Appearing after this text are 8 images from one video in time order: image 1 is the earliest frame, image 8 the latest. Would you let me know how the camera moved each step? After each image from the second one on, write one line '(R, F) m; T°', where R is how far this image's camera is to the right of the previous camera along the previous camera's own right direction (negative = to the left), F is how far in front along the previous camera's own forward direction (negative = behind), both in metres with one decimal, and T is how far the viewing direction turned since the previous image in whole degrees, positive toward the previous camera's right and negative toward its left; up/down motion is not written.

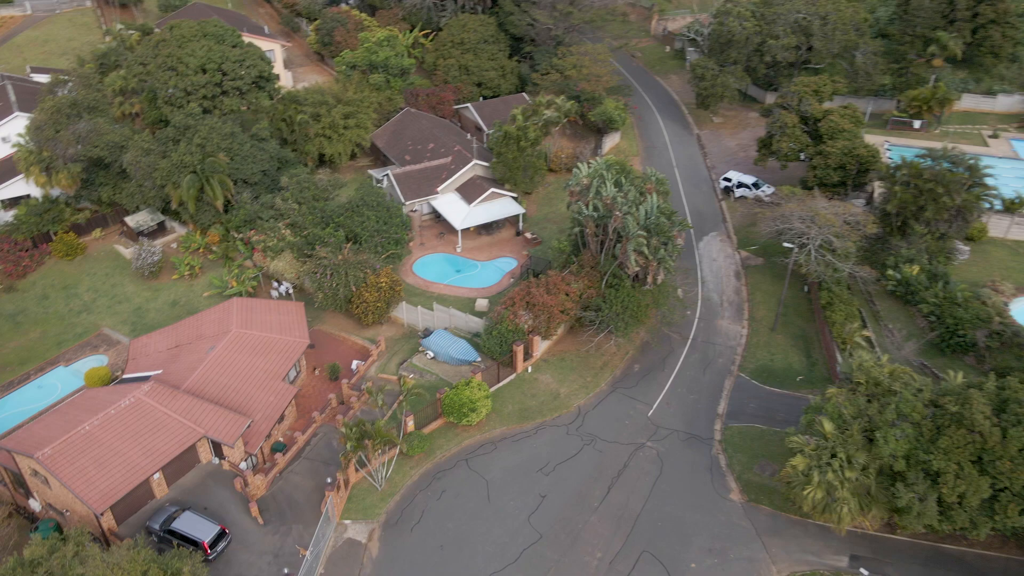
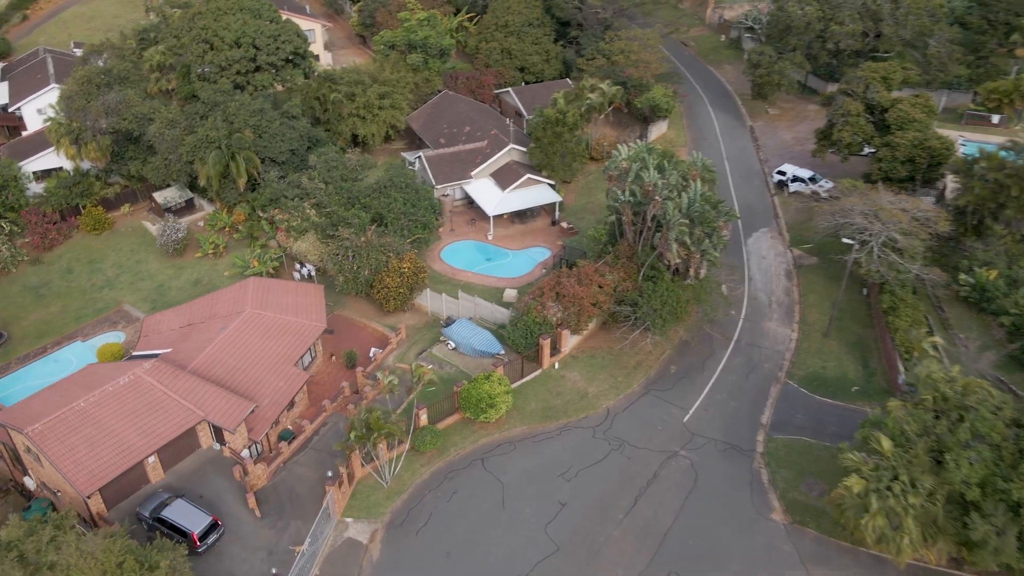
(+0.7, +2.6) m; -3°
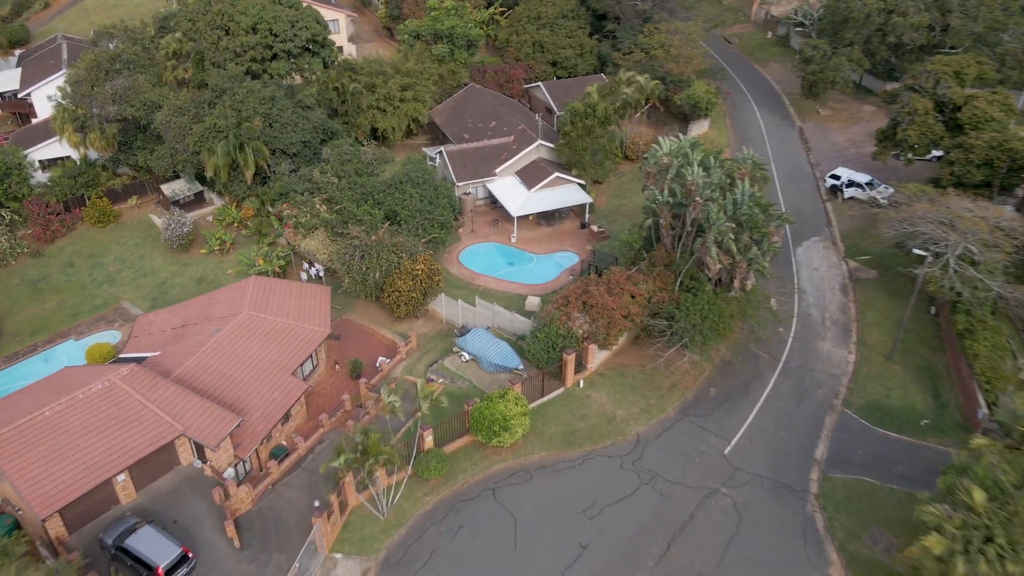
(+0.3, +3.6) m; -2°
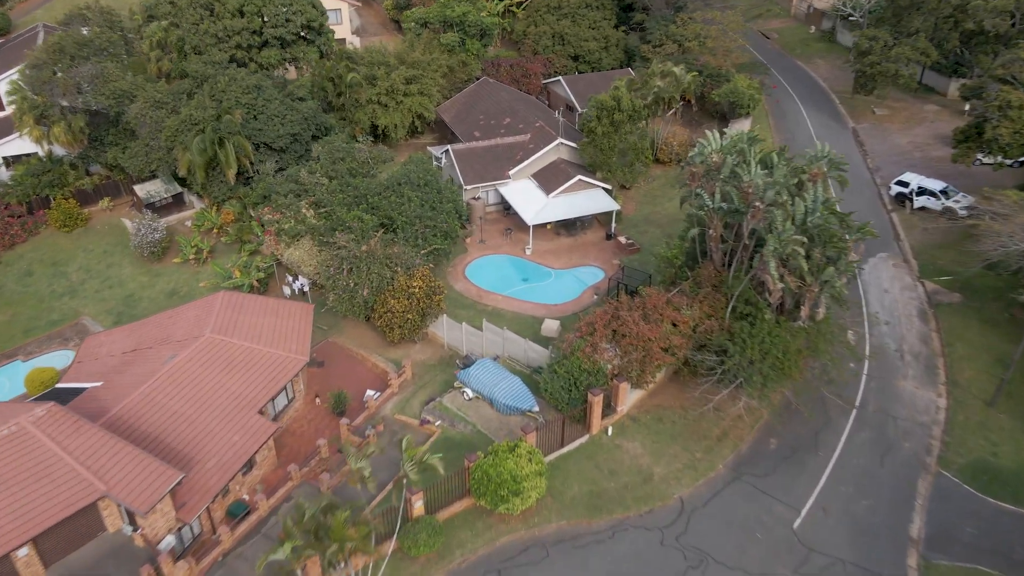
(0.0, +5.6) m; -1°
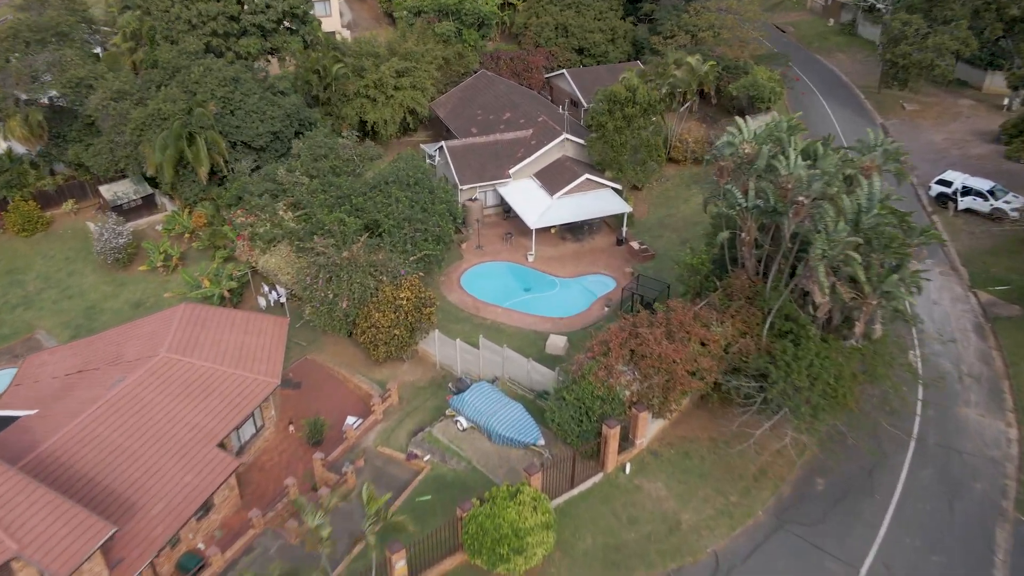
(0.0, +3.6) m; 0°
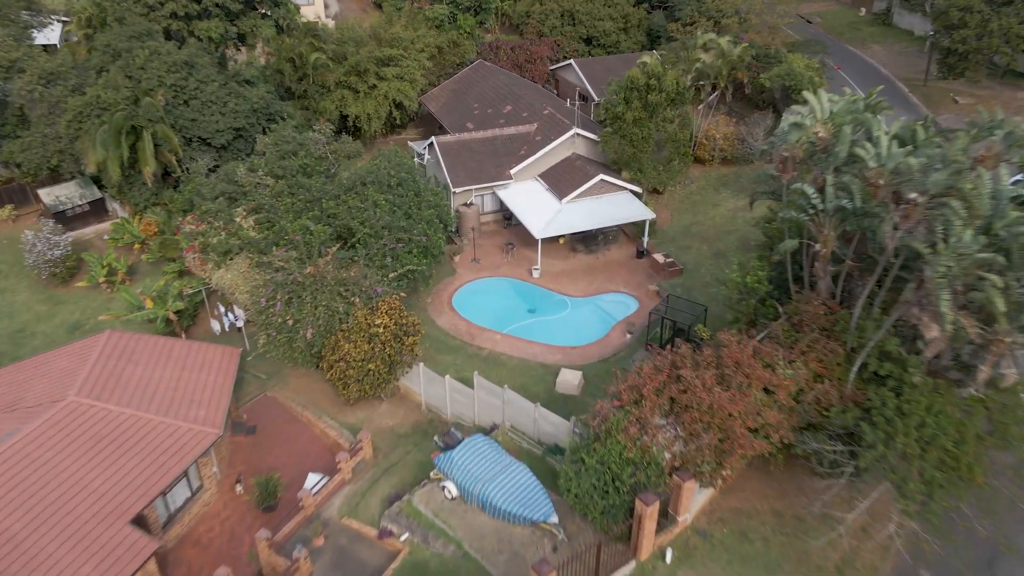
(-0.1, +5.1) m; 0°
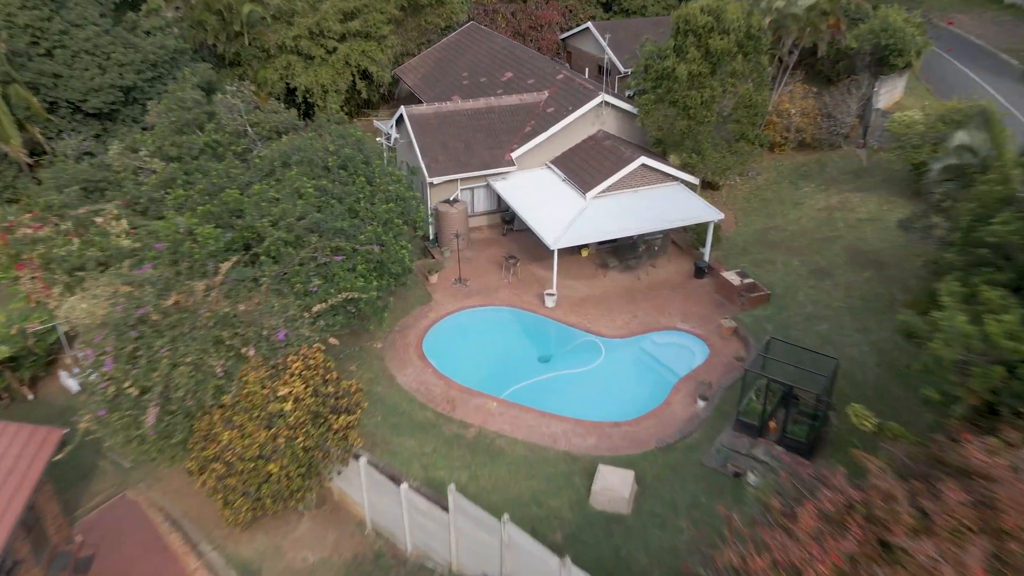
(-0.1, +9.1) m; 0°
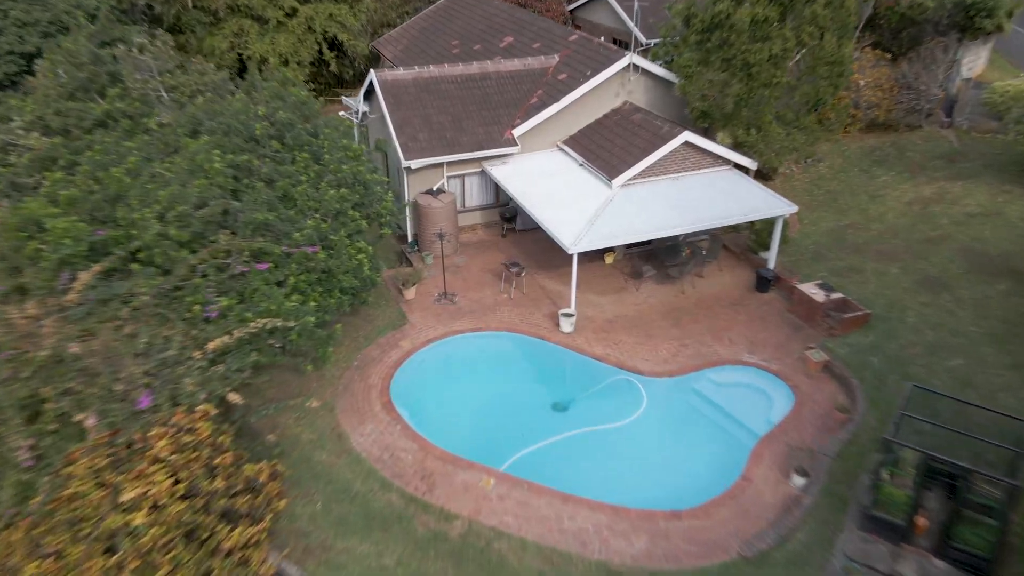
(-0.1, +5.0) m; 0°
